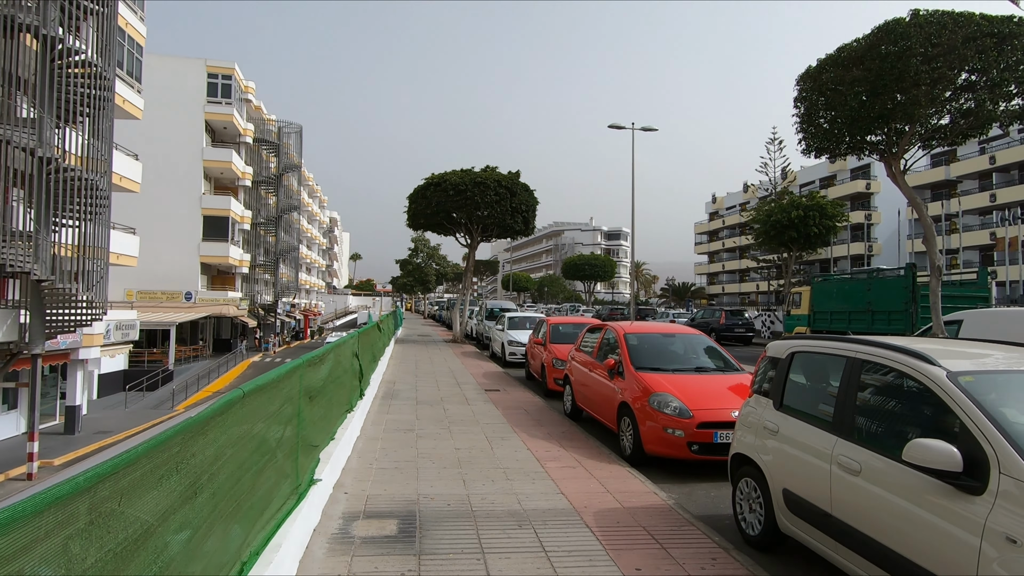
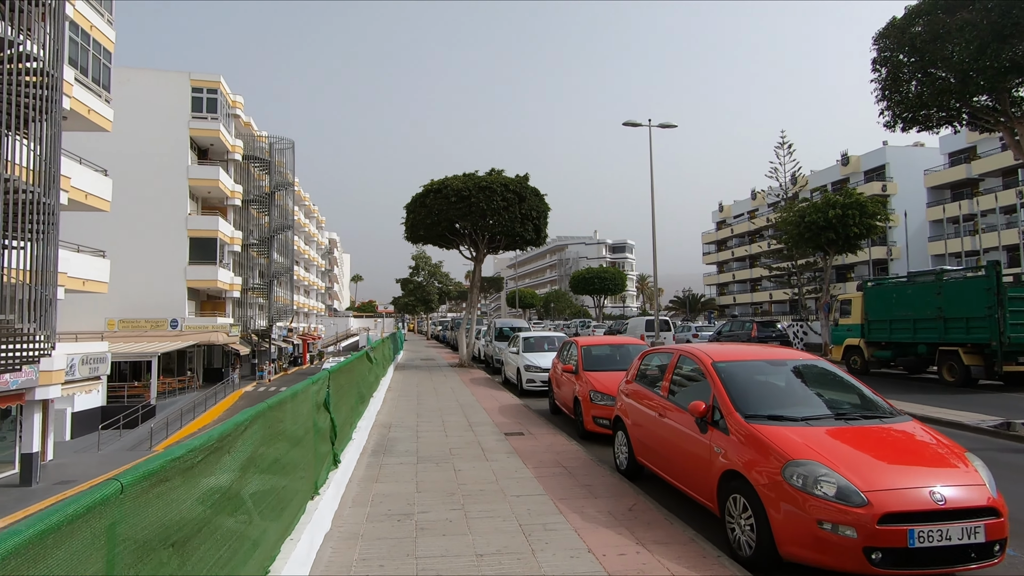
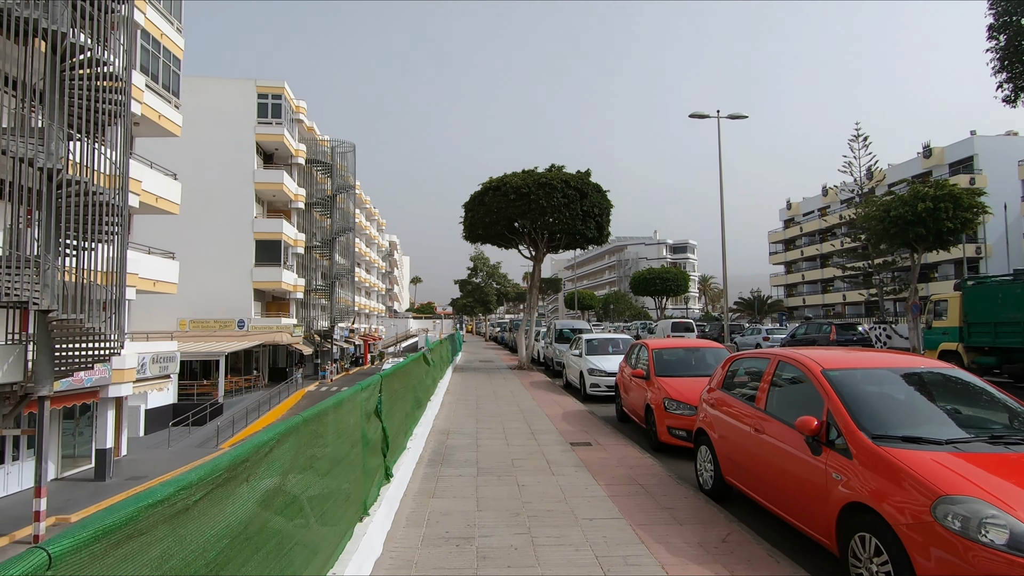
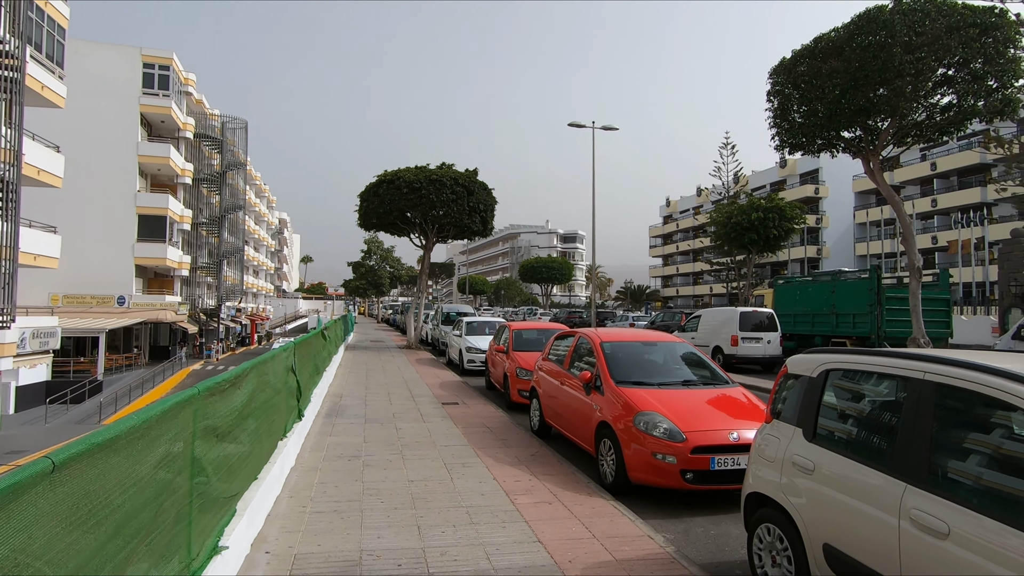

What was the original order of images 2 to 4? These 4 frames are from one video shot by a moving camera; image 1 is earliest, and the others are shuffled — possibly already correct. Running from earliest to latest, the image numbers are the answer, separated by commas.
4, 2, 3
